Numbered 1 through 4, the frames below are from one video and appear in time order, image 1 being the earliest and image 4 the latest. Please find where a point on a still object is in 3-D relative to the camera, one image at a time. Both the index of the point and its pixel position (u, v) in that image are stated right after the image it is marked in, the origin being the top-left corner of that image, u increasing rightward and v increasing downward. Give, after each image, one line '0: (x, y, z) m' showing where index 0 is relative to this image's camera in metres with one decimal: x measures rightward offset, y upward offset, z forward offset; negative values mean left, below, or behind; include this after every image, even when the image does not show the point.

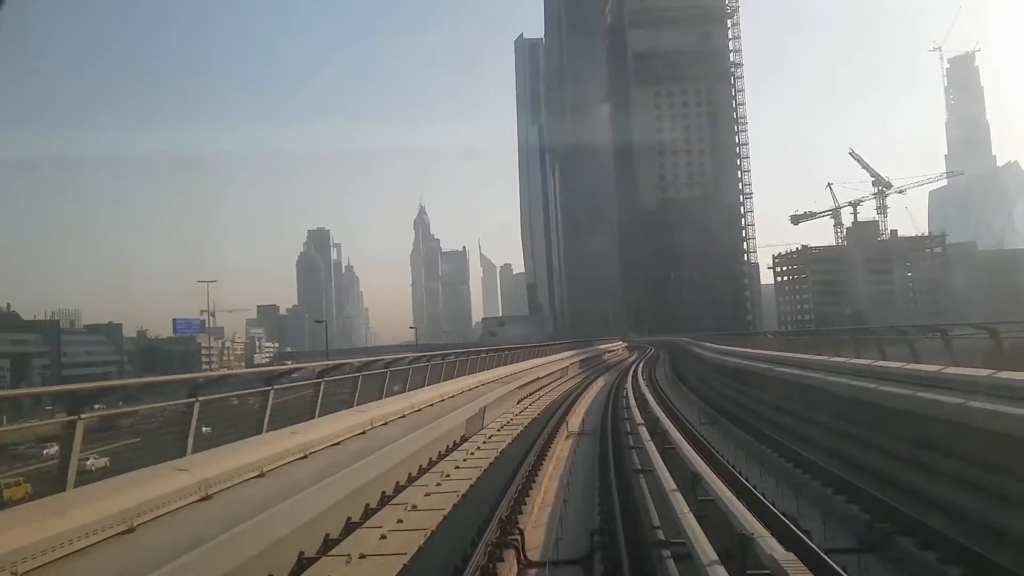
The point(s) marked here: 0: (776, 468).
0: (+3.3, -2.7, +10.5) m
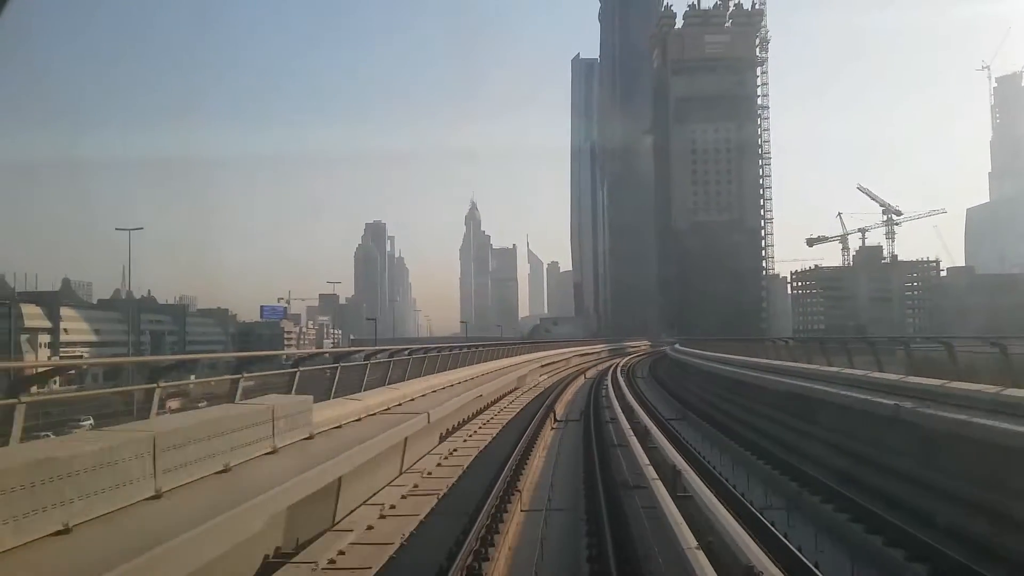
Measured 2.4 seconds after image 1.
0: (+4.0, -2.9, +12.2) m
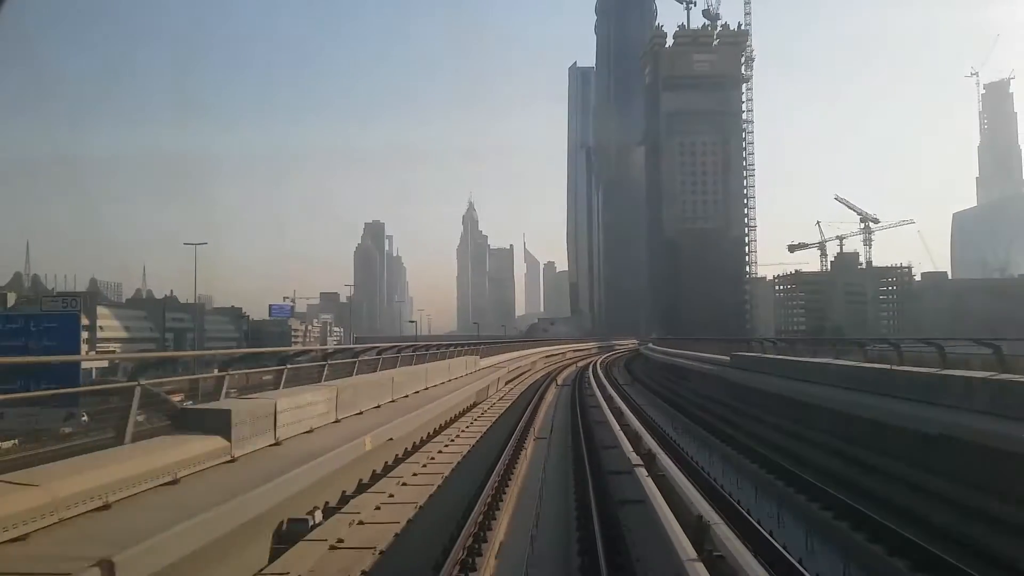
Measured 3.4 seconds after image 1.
0: (+3.9, -3.0, +13.1) m
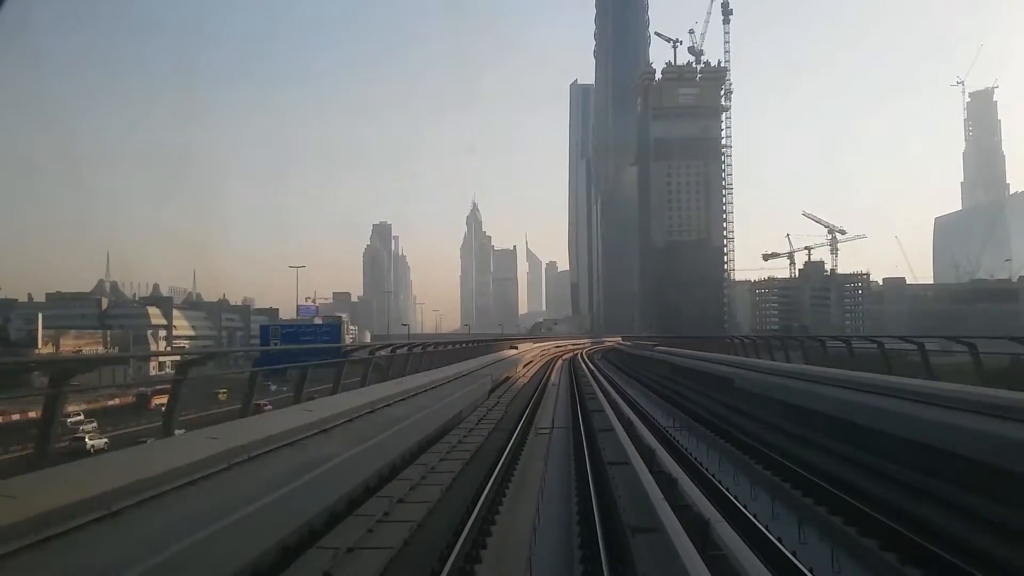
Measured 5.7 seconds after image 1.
0: (+4.1, -3.1, +15.0) m
